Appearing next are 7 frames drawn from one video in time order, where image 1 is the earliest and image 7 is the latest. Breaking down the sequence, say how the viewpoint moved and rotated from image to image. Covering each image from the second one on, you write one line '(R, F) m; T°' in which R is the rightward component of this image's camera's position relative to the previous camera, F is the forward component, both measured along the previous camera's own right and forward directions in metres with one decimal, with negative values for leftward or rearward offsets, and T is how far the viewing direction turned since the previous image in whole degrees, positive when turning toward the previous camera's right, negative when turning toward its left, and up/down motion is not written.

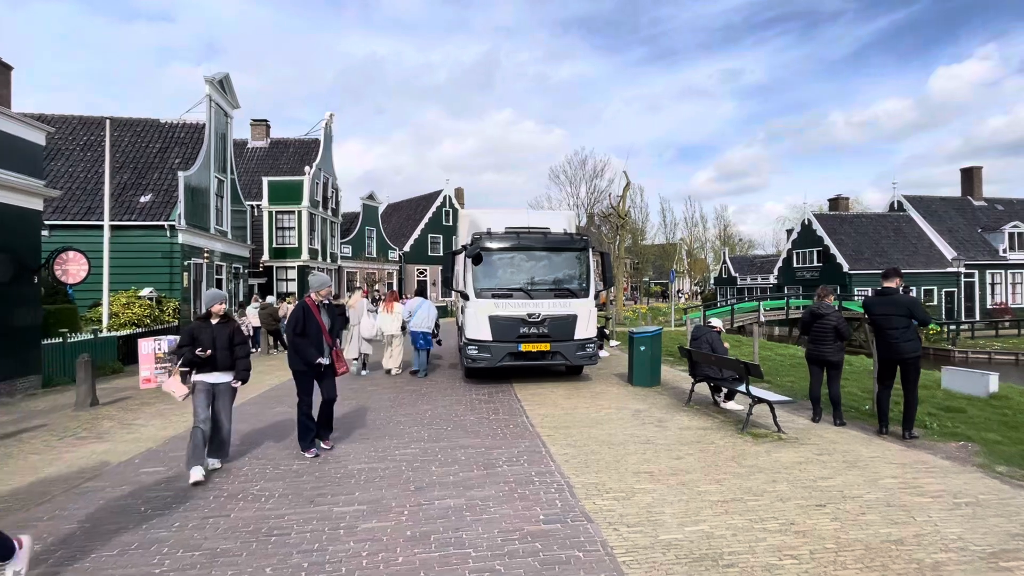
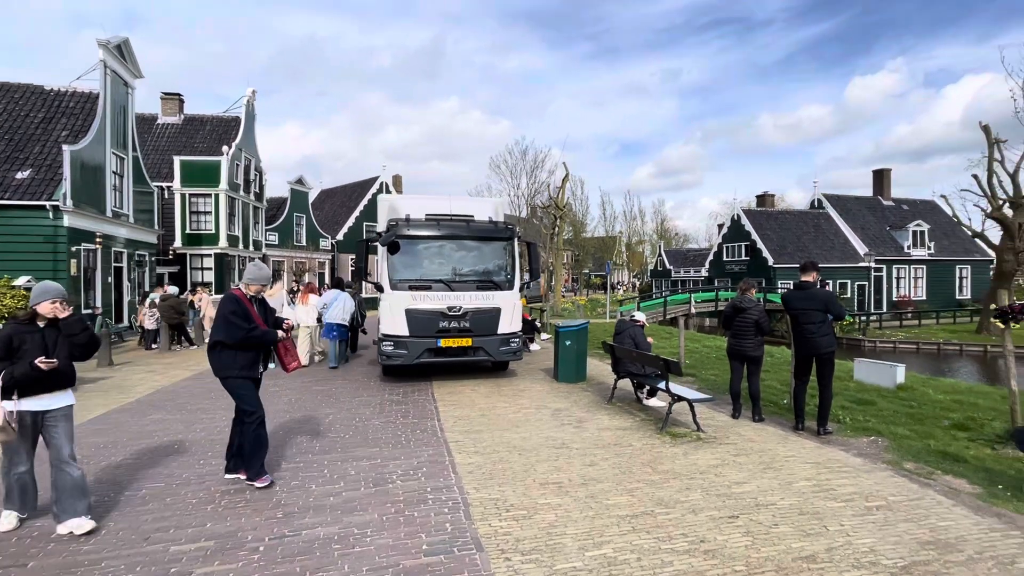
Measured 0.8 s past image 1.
(+0.5, +0.6) m; +6°
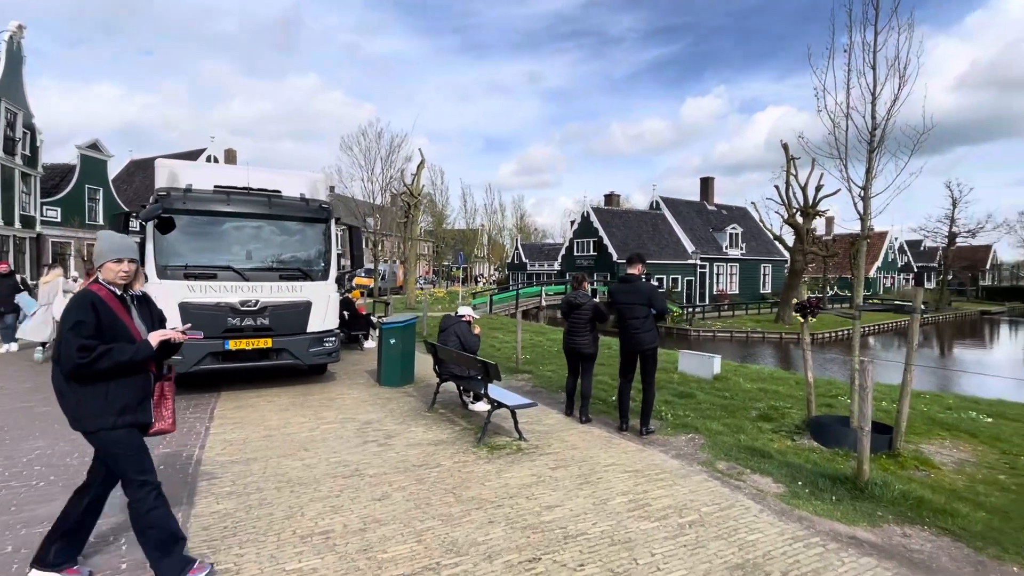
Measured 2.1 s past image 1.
(+0.8, +1.0) m; +15°
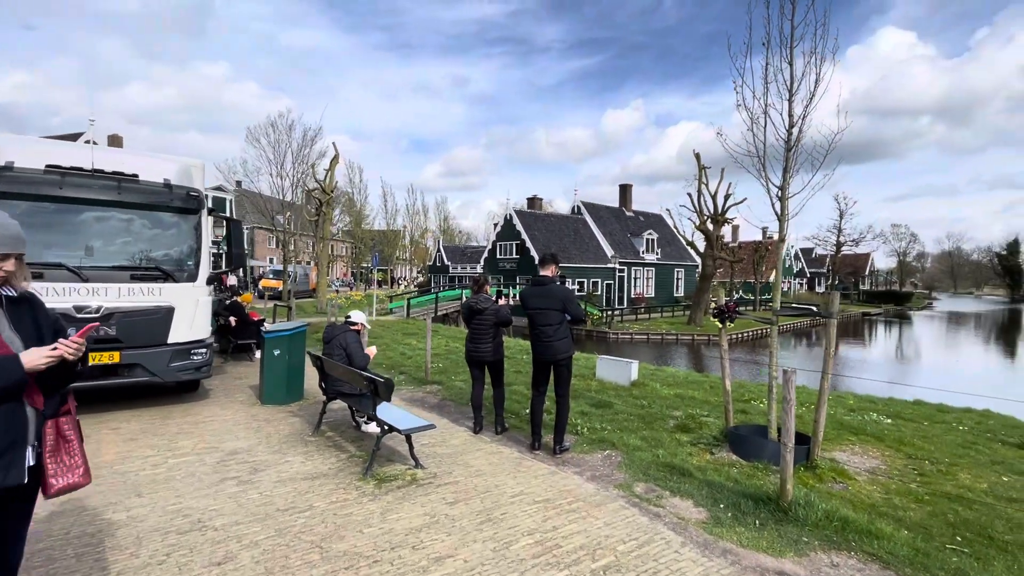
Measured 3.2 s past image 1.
(+0.3, +0.7) m; +8°
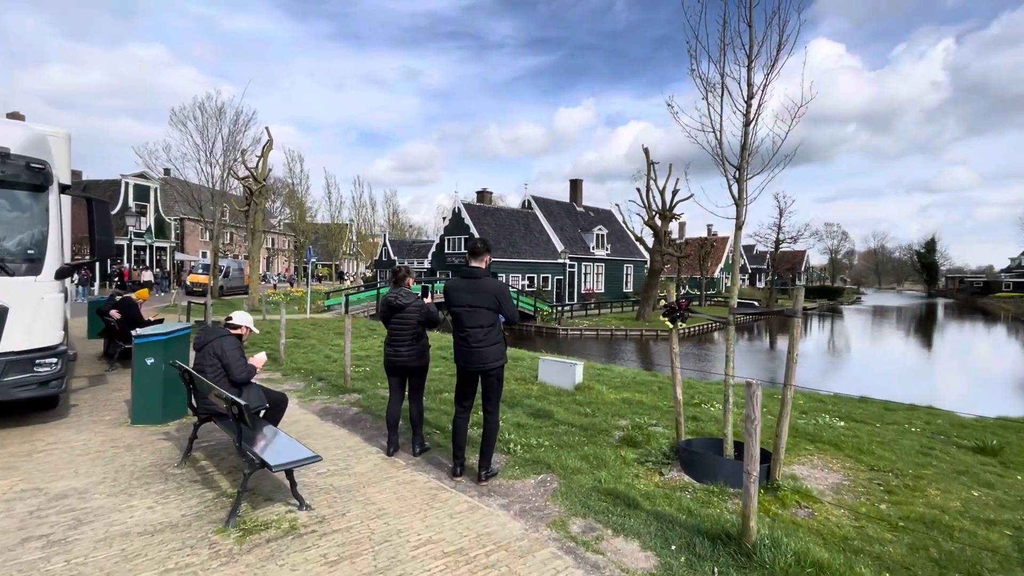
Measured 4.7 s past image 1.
(+0.3, +0.9) m; +5°
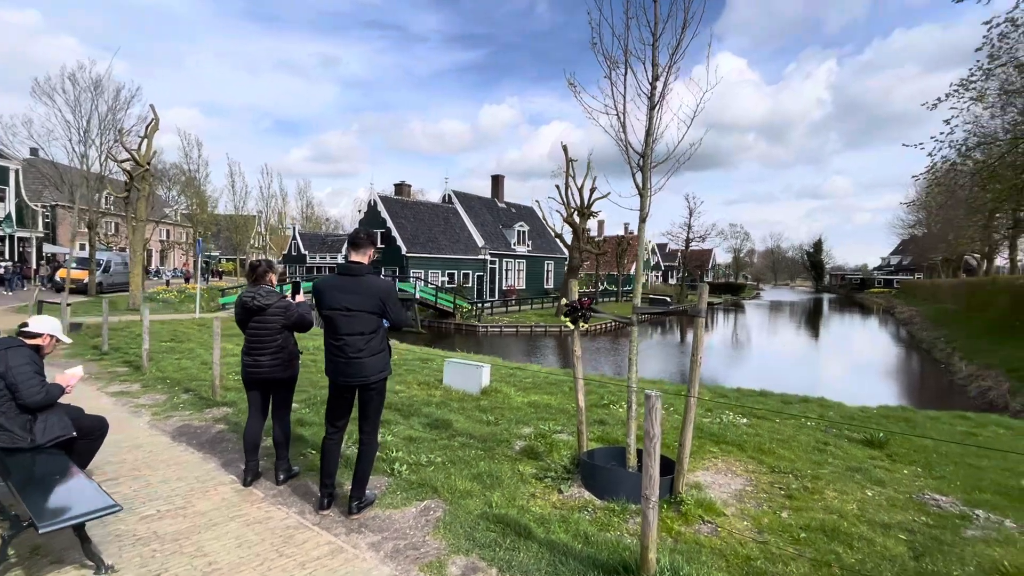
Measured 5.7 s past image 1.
(+0.4, +0.6) m; +8°
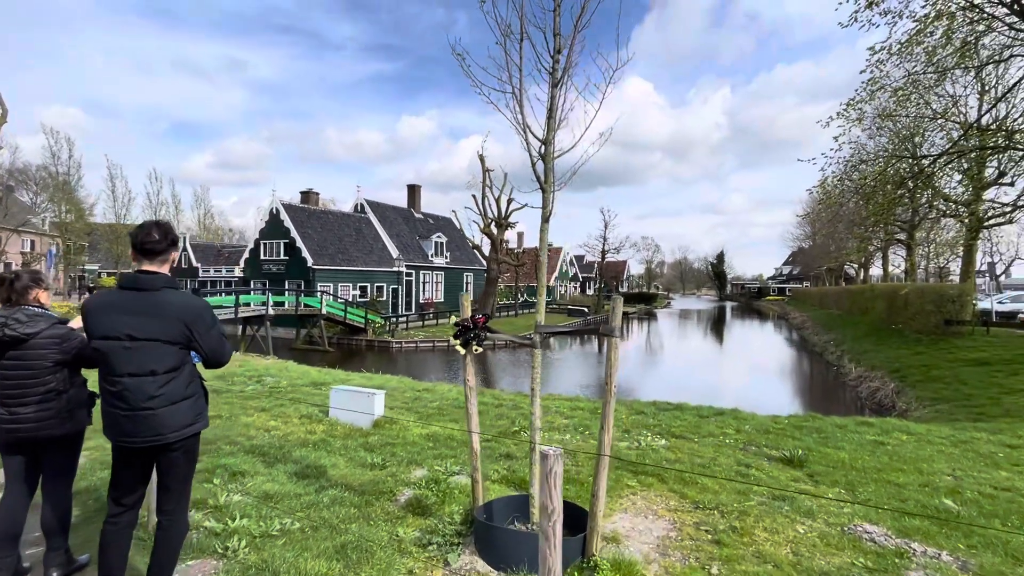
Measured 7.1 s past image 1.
(+0.4, +0.9) m; +9°
